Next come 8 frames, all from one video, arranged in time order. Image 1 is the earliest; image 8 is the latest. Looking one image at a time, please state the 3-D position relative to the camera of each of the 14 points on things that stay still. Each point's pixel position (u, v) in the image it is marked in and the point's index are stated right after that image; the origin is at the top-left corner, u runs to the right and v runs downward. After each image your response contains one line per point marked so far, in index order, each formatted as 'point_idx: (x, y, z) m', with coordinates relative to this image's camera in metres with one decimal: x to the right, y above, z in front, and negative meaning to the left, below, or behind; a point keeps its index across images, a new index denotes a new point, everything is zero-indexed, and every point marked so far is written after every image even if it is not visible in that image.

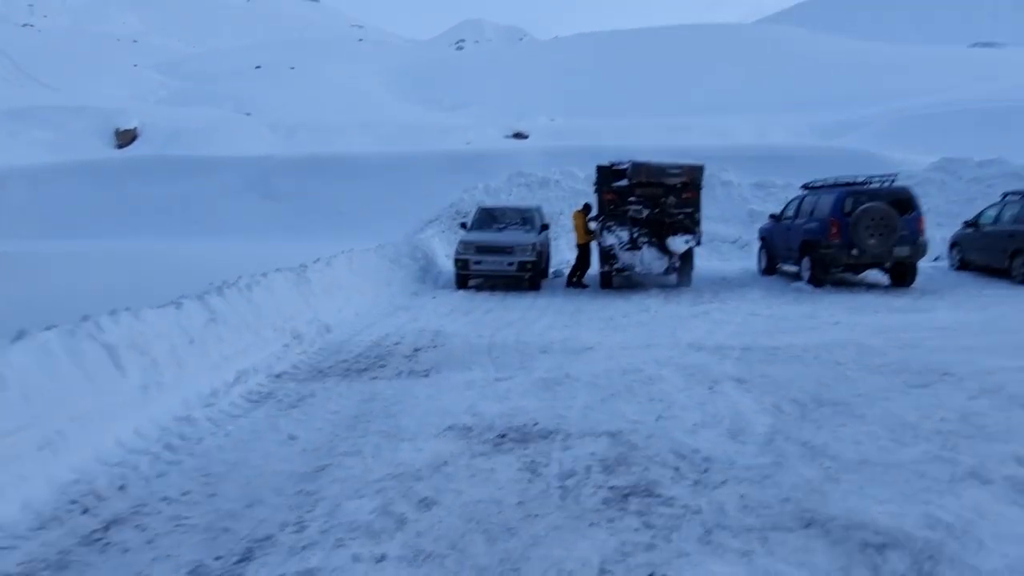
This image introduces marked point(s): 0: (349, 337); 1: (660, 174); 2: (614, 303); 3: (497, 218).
0: (-2.2, -0.7, +10.1) m
1: (+3.0, +2.3, +14.6) m
2: (+1.8, -0.3, +13.2) m
3: (-0.4, +1.7, +17.4) m
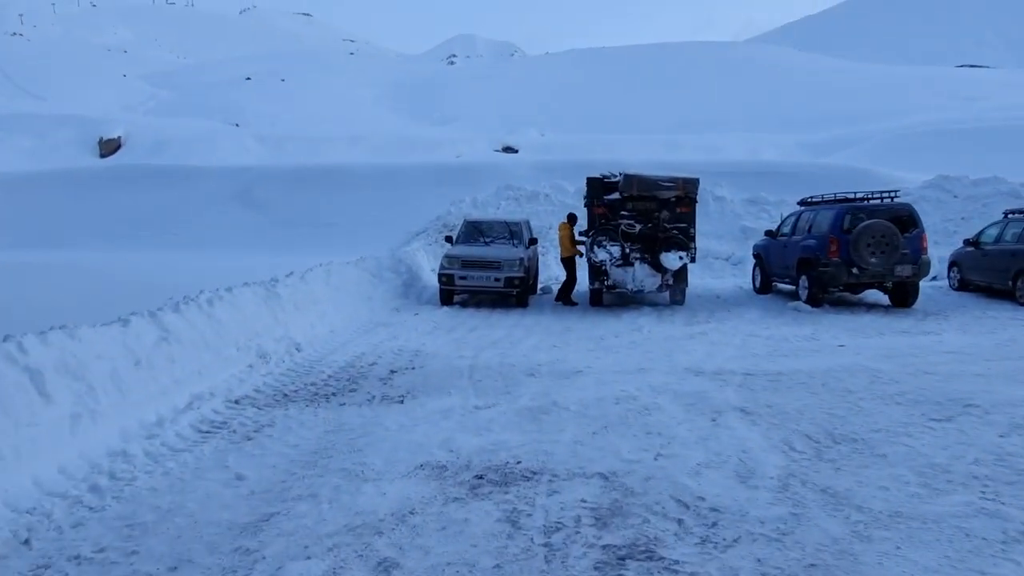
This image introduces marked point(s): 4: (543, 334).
0: (-2.4, -0.9, +9.4) m
1: (+2.7, +1.9, +14.0) m
2: (+1.6, -0.6, +12.6) m
3: (-0.6, +1.3, +16.8) m
4: (+0.5, -0.7, +11.5) m
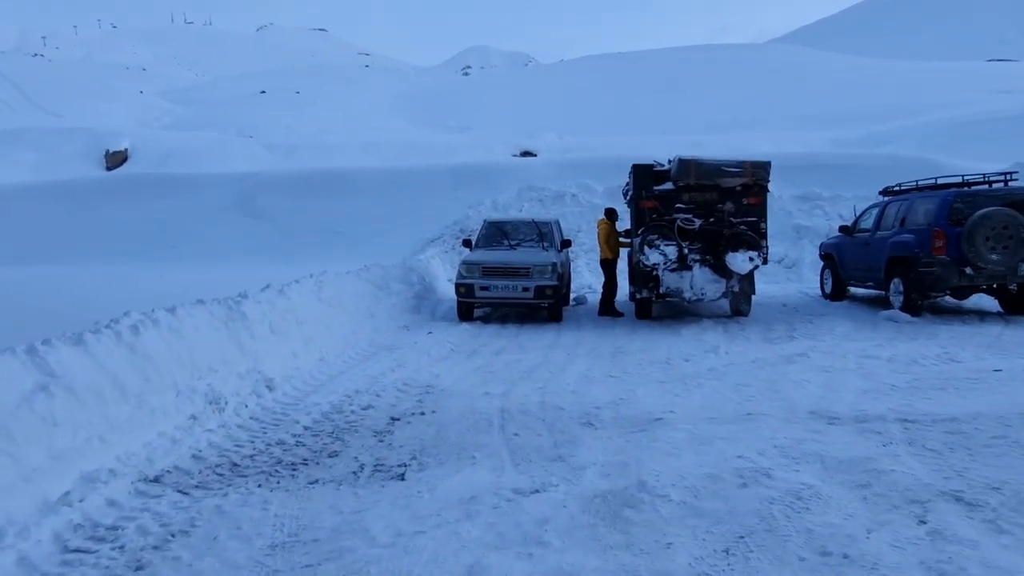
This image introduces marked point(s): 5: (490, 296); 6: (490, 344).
0: (-2.0, -1.0, +7.0) m
1: (+3.2, +1.8, +11.5) m
2: (+2.1, -0.7, +10.1) m
3: (-0.1, +1.1, +14.4) m
4: (+1.0, -0.9, +9.1) m
5: (-0.4, -0.2, +12.9) m
6: (-0.3, -0.8, +10.5) m
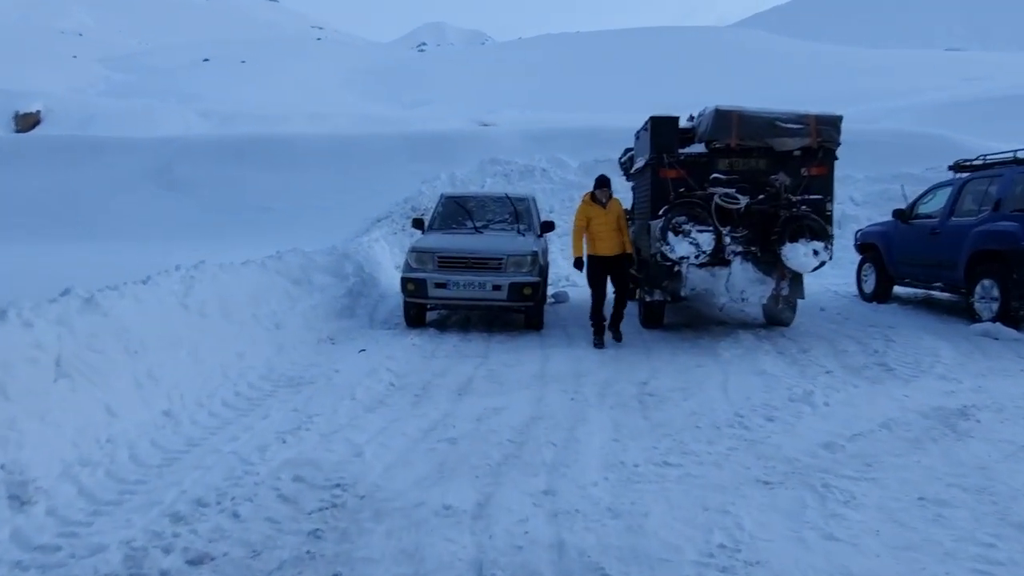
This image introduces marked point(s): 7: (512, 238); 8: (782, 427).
0: (-2.1, -1.1, +3.5) m
1: (+2.9, +1.8, +8.3) m
2: (+1.8, -0.8, +6.8) m
3: (-0.6, +1.1, +10.9) m
4: (+0.8, -0.9, +5.7) m
5: (-0.8, -0.1, +9.4) m
6: (-0.6, -0.8, +7.1) m
7: (0.0, +0.7, +10.1) m
8: (+1.9, -1.0, +5.0) m
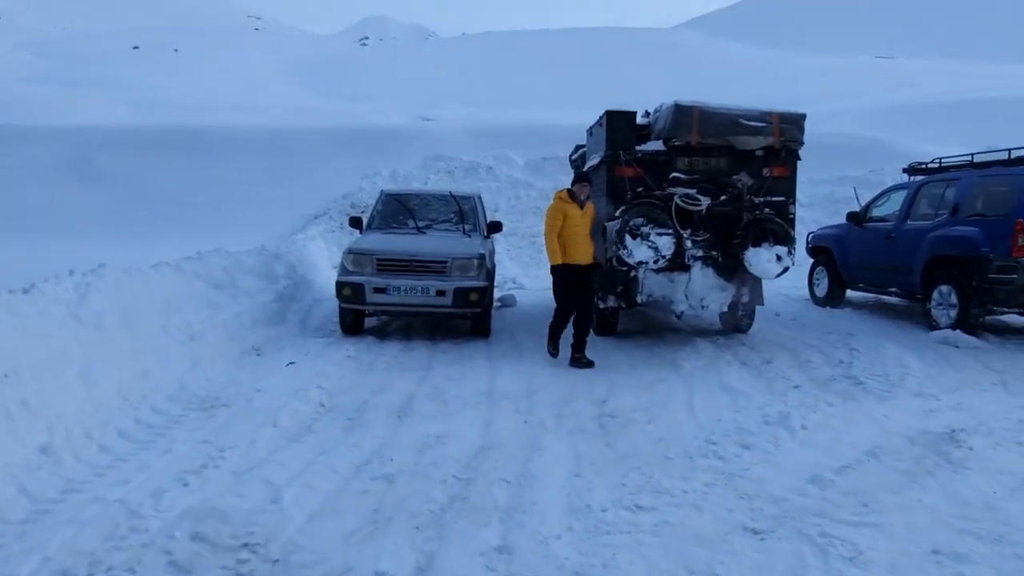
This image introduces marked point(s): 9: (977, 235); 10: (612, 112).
0: (-2.3, -1.2, +2.7) m
1: (+2.3, +1.7, +7.8) m
2: (+1.3, -0.9, +6.3) m
3: (-1.4, +1.1, +10.2) m
4: (+0.4, -1.0, +5.1) m
5: (-1.5, -0.2, +8.7) m
6: (-1.1, -0.9, +6.4) m
7: (-0.7, +0.6, +9.4) m
8: (+1.5, -1.0, +4.5) m
9: (+5.5, +0.6, +8.7) m
10: (+1.1, +1.9, +8.1) m
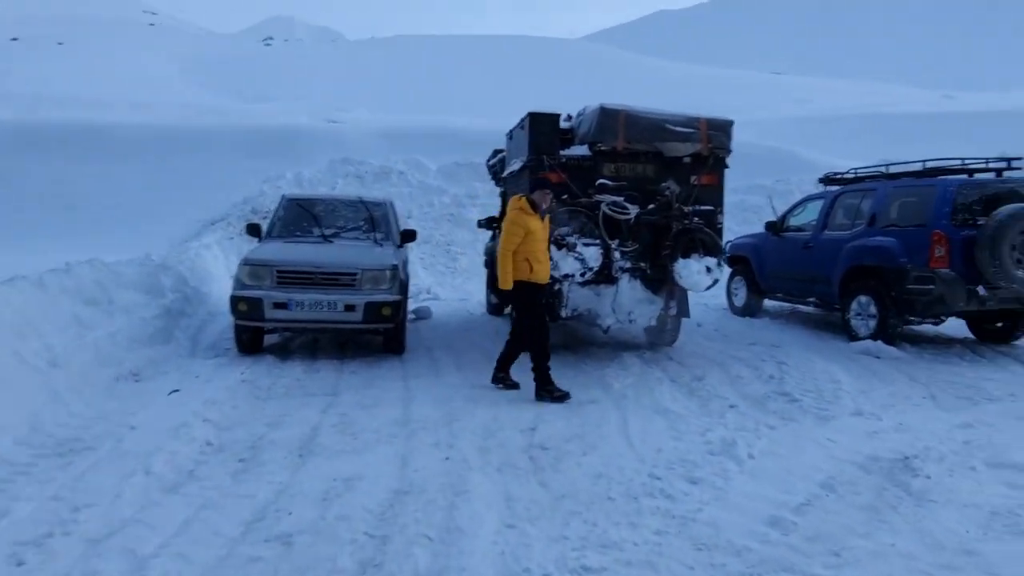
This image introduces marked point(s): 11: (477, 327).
0: (-2.5, -1.3, +1.8) m
1: (+1.5, +1.6, +7.4) m
2: (+0.7, -1.0, +5.8) m
3: (-2.5, +0.9, +9.4) m
4: (-0.1, -1.1, +4.5) m
5: (-2.4, -0.3, +7.9) m
6: (-1.7, -1.0, +5.6) m
7: (-1.7, +0.5, +8.6) m
8: (+1.1, -1.1, +4.1) m
9: (+4.5, +0.5, +8.7) m
10: (+0.2, +1.8, +7.6) m
11: (-0.5, -0.5, +10.4) m
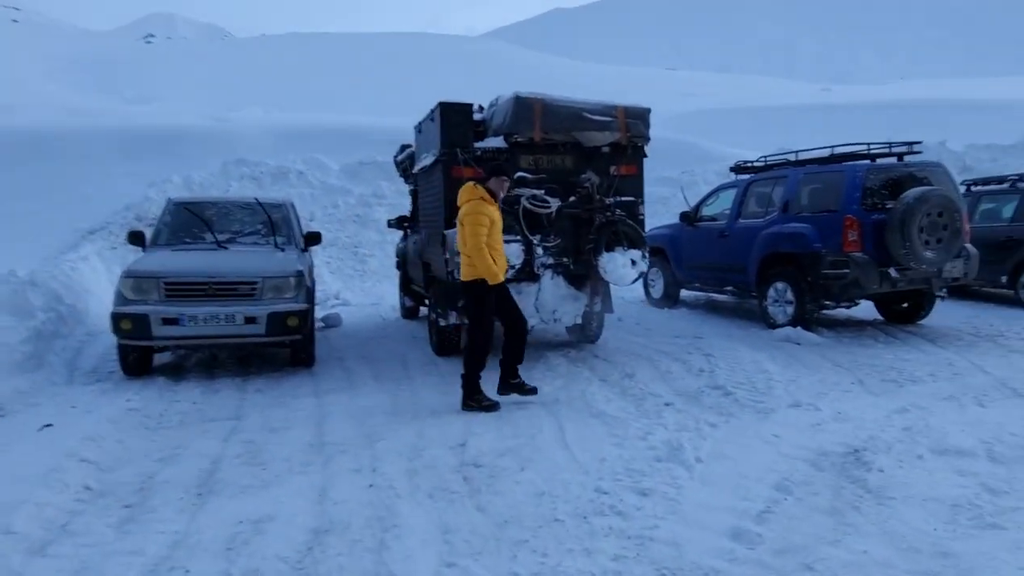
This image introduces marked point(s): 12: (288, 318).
0: (-2.5, -1.4, +1.0) m
1: (+0.6, +1.6, +7.1) m
2: (+0.2, -1.0, +5.4) m
3: (-3.5, +0.8, +8.5) m
4: (-0.5, -1.2, +4.1) m
5: (-3.2, -0.5, +7.1) m
6: (-2.2, -1.1, +4.9) m
7: (-2.6, +0.4, +7.9) m
8: (+0.8, -1.1, +3.8) m
9: (+3.5, +0.7, +8.8) m
10: (-0.7, +1.8, +7.1) m
11: (-1.6, -0.6, +9.8) m
12: (-2.2, -0.3, +7.3) m
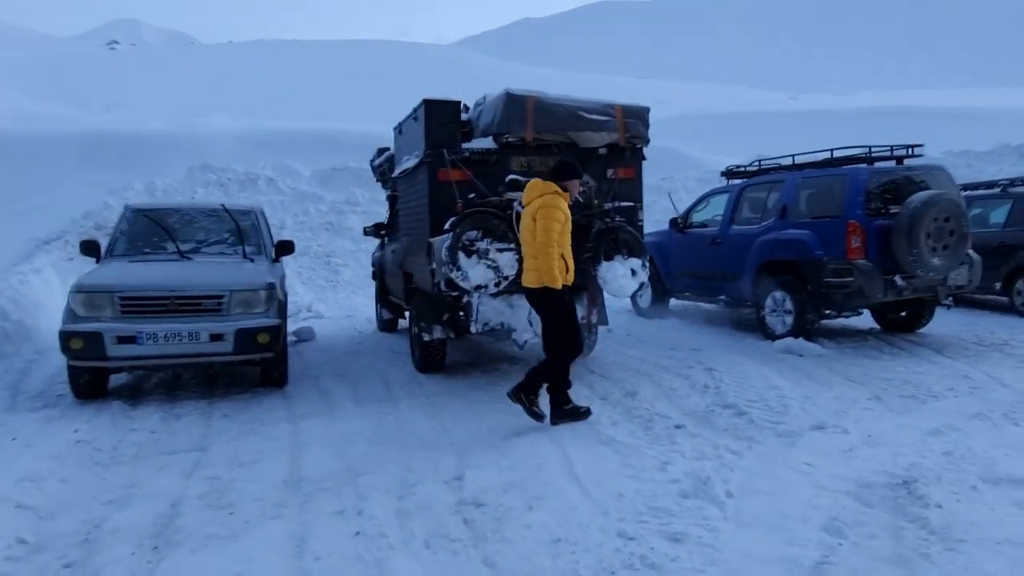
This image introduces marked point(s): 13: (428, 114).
0: (-2.3, -1.5, +0.4) m
1: (+0.5, +1.5, +6.6) m
2: (+0.2, -1.1, +4.9) m
3: (-3.6, +0.6, +7.9) m
4: (-0.4, -1.2, +3.5) m
5: (-3.3, -0.6, +6.4) m
6: (-2.2, -1.2, +4.3) m
7: (-2.8, +0.2, +7.3) m
8: (+0.8, -1.2, +3.2) m
9: (+3.4, +0.6, +8.4) m
10: (-0.7, +1.7, +6.6) m
11: (-1.8, -0.7, +9.2) m
12: (-2.3, -0.4, +6.7) m
13: (-0.8, +1.6, +6.5) m
